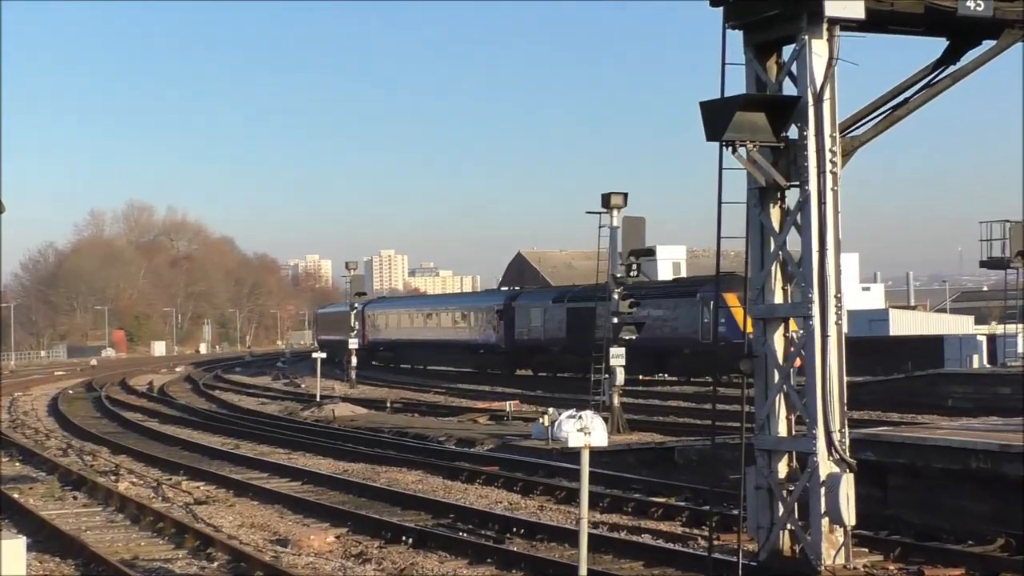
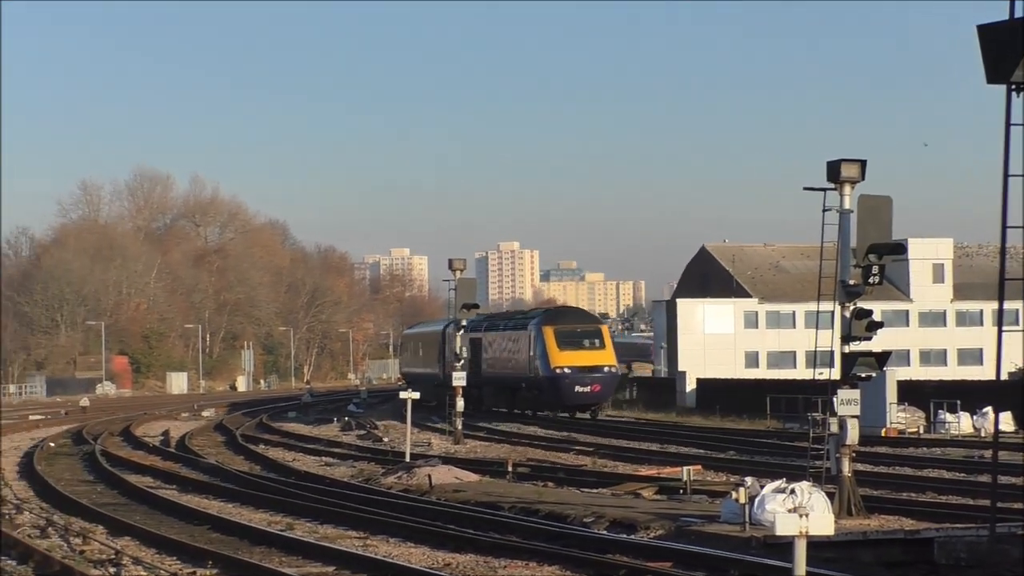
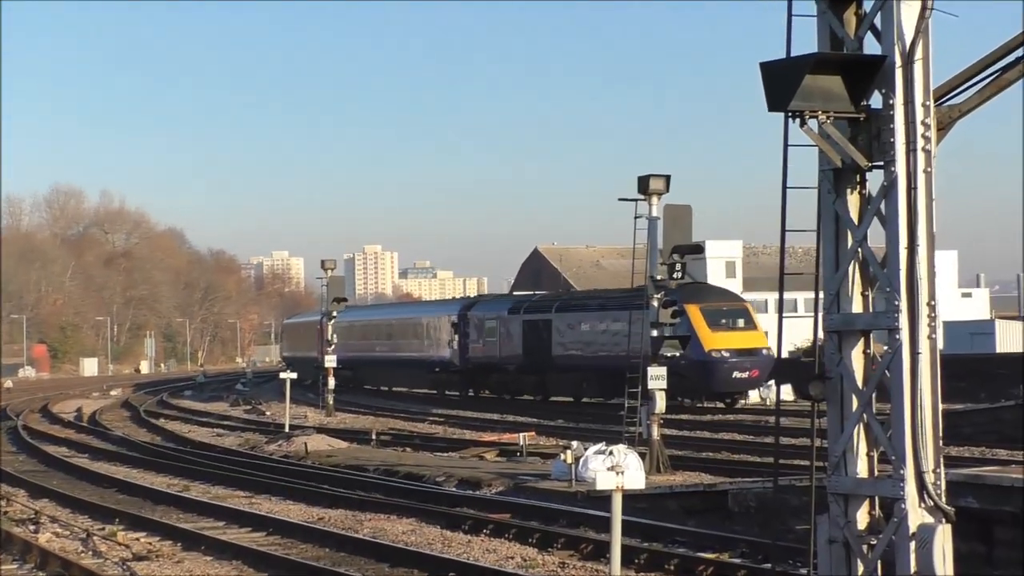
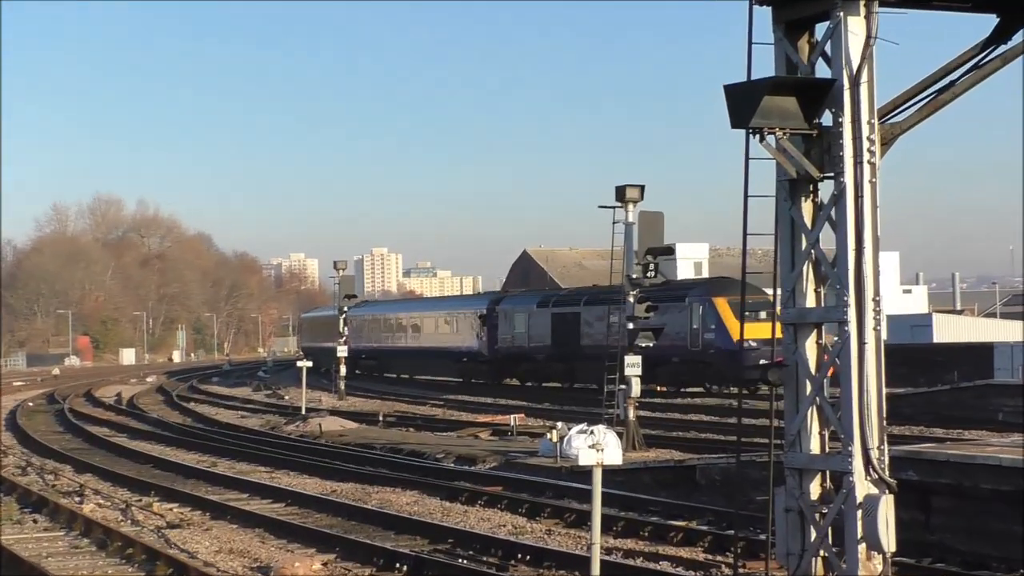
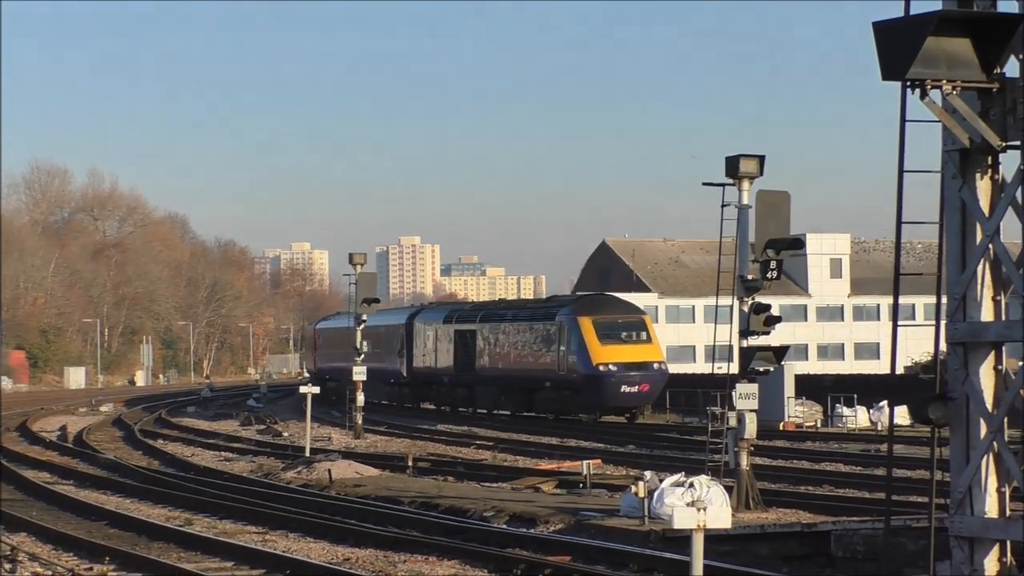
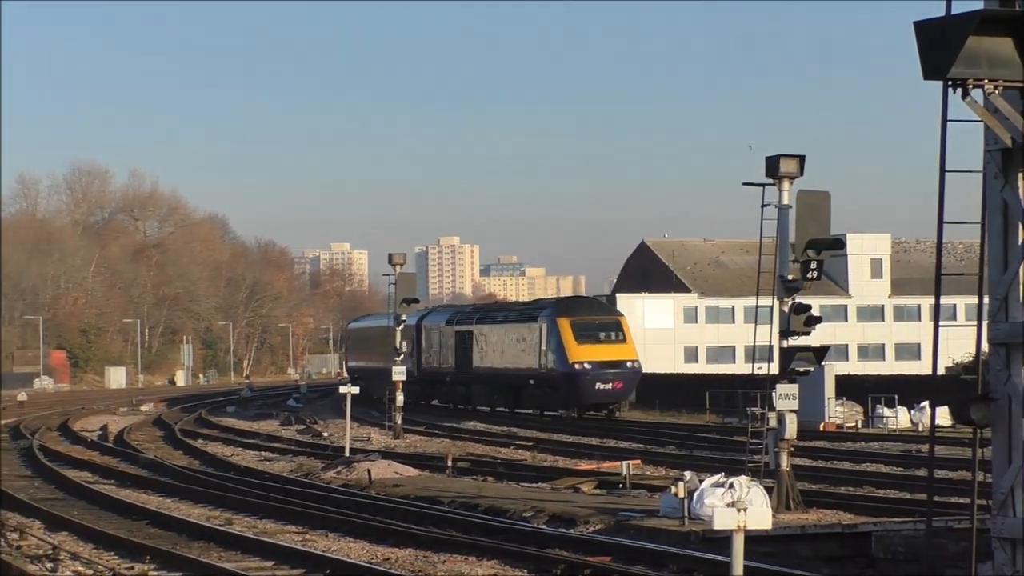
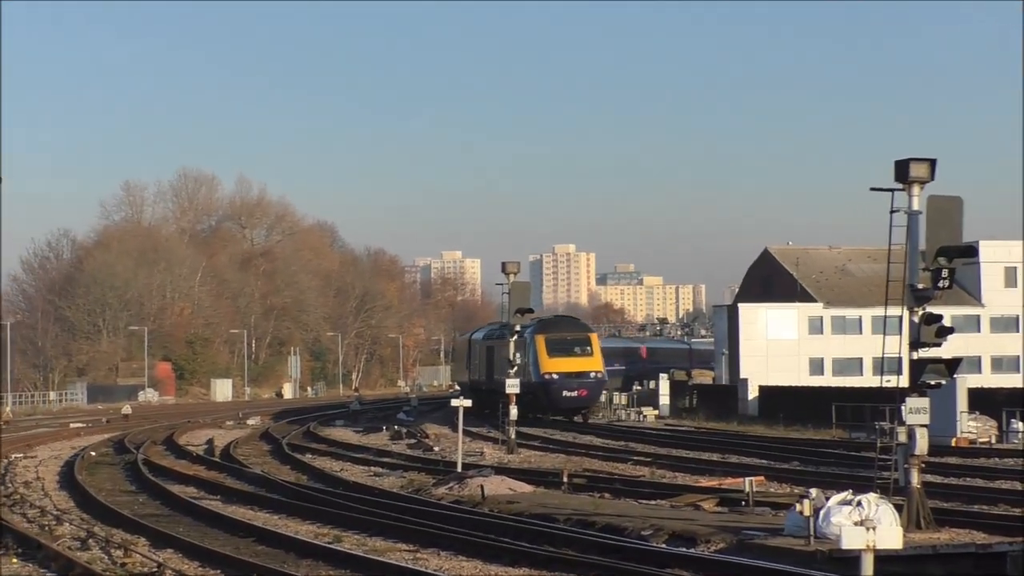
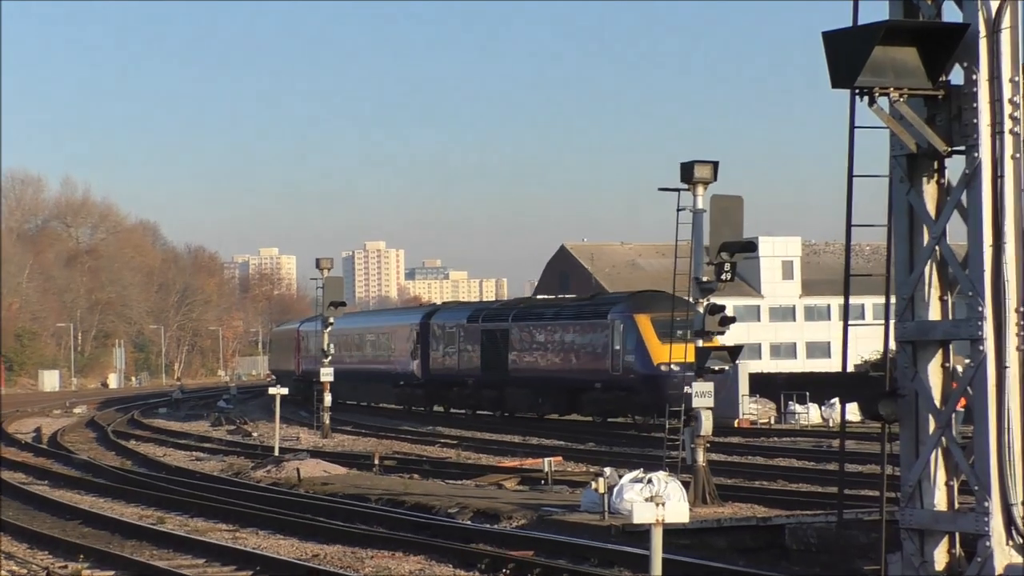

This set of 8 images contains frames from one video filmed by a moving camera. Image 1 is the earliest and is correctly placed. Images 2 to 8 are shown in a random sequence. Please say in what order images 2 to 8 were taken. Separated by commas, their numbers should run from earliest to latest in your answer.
4, 3, 8, 5, 6, 2, 7
